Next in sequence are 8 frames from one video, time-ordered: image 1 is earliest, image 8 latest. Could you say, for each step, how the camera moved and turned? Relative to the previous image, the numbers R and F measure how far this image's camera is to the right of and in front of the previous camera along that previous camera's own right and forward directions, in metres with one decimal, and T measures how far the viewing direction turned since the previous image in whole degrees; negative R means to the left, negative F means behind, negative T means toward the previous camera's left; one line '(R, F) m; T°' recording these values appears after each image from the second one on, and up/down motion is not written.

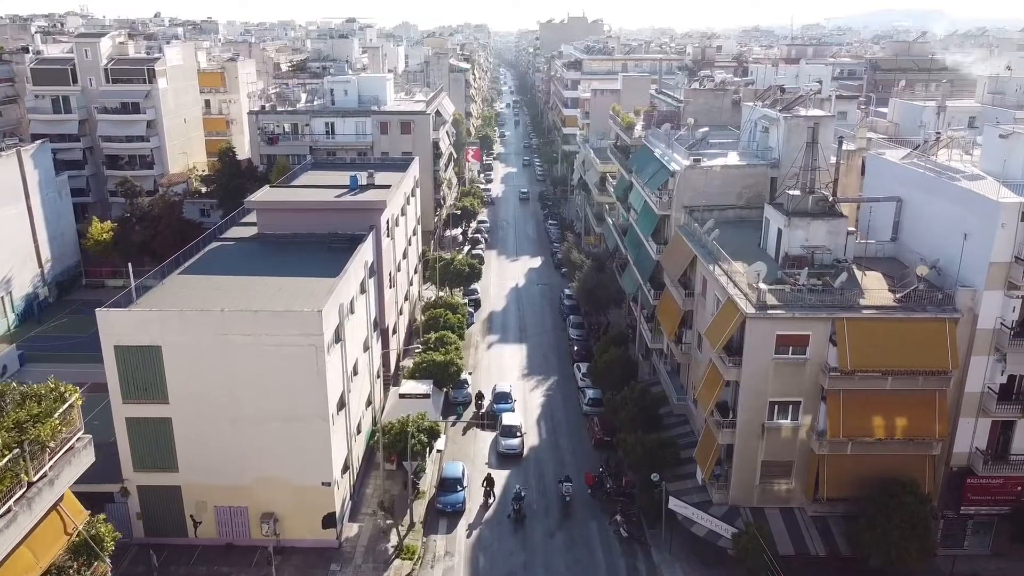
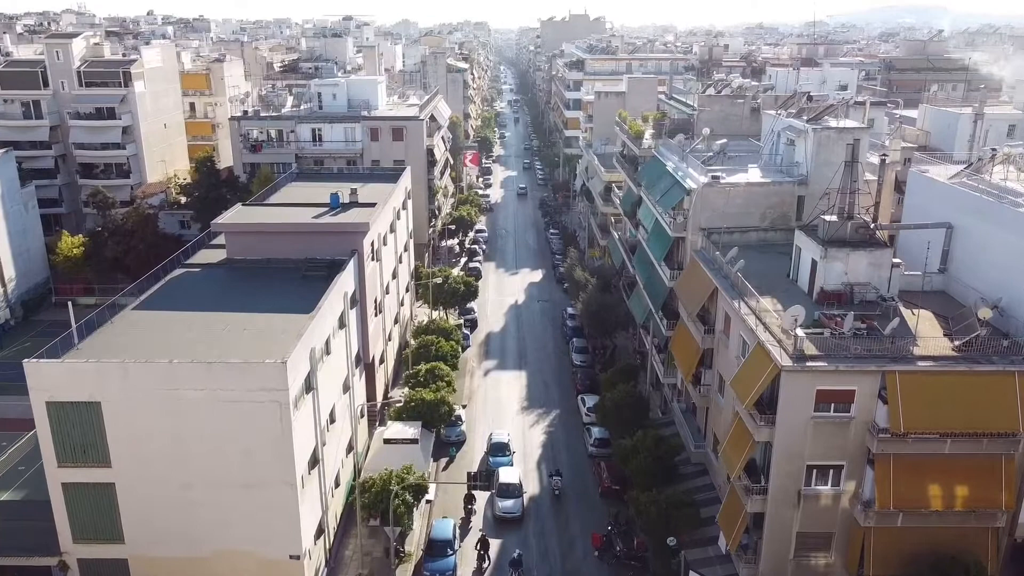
(+0.1, +3.5) m; 0°
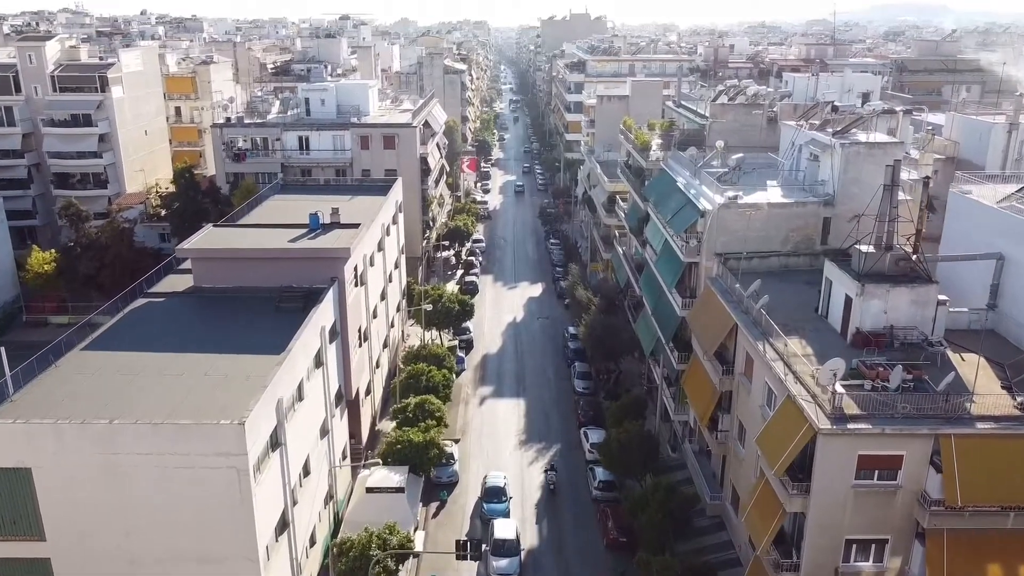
(+0.2, +2.9) m; 0°
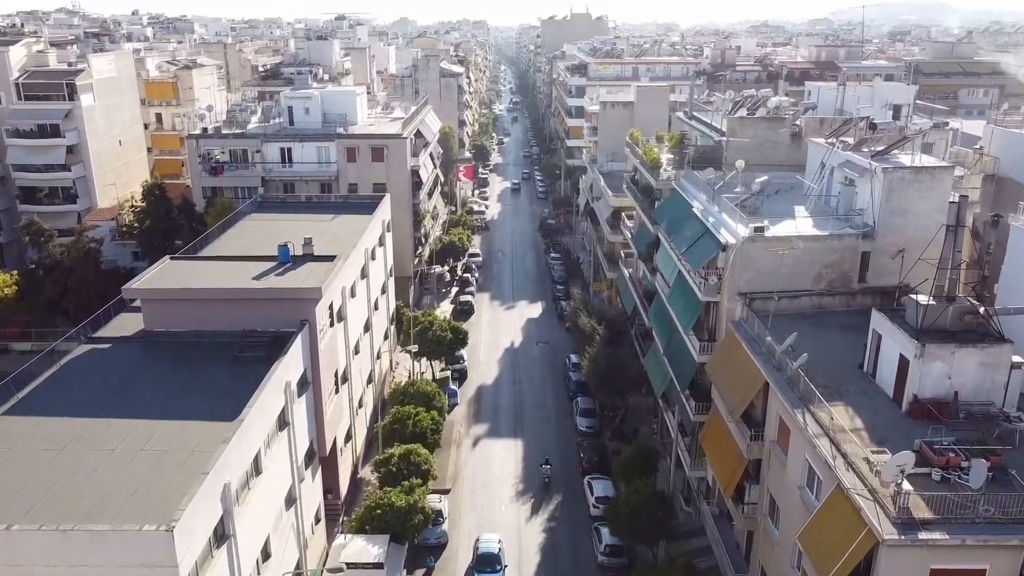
(+0.2, +3.5) m; 0°
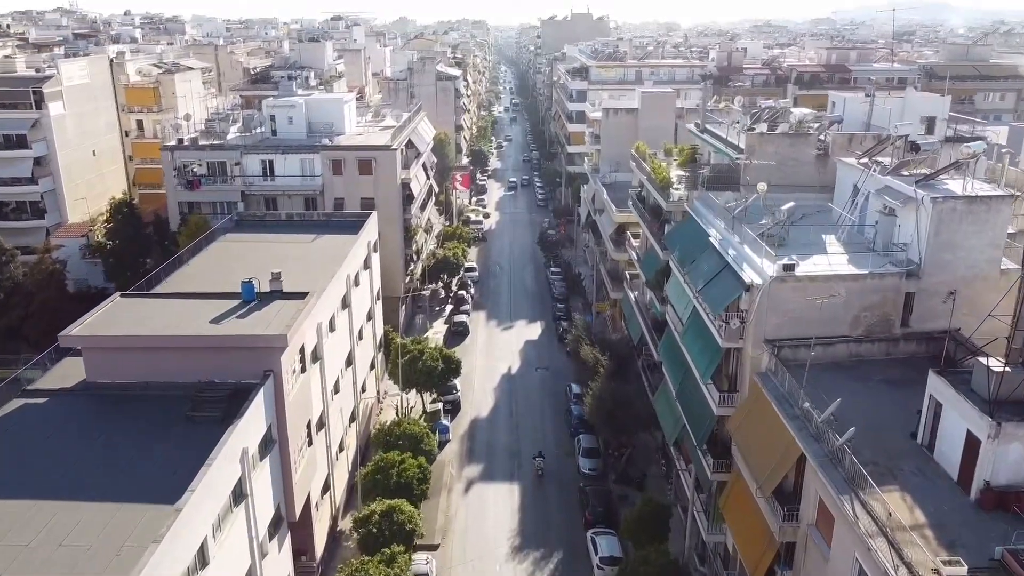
(+0.2, +3.1) m; 0°
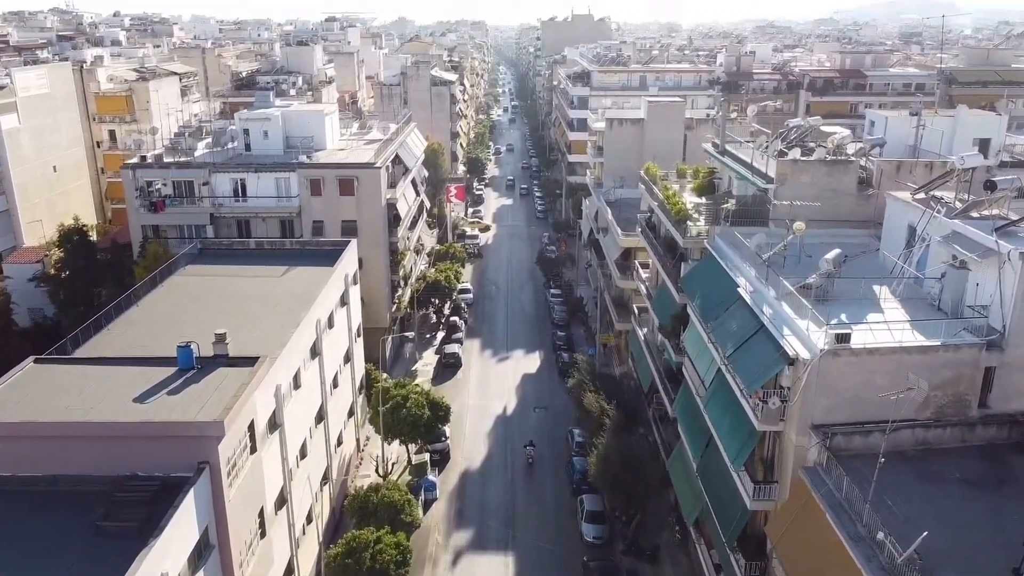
(+0.2, +4.0) m; 0°
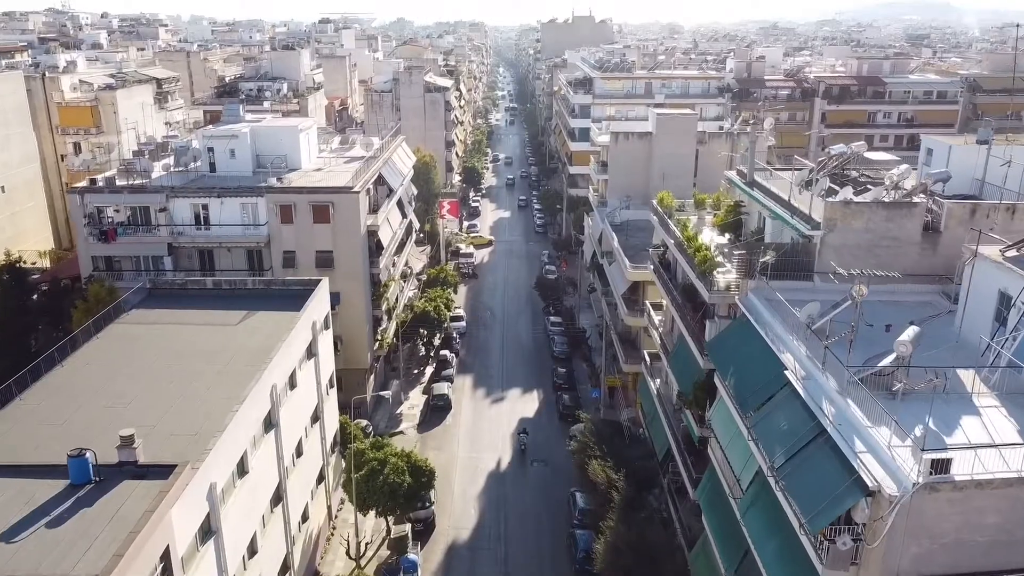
(+0.2, +4.4) m; 0°
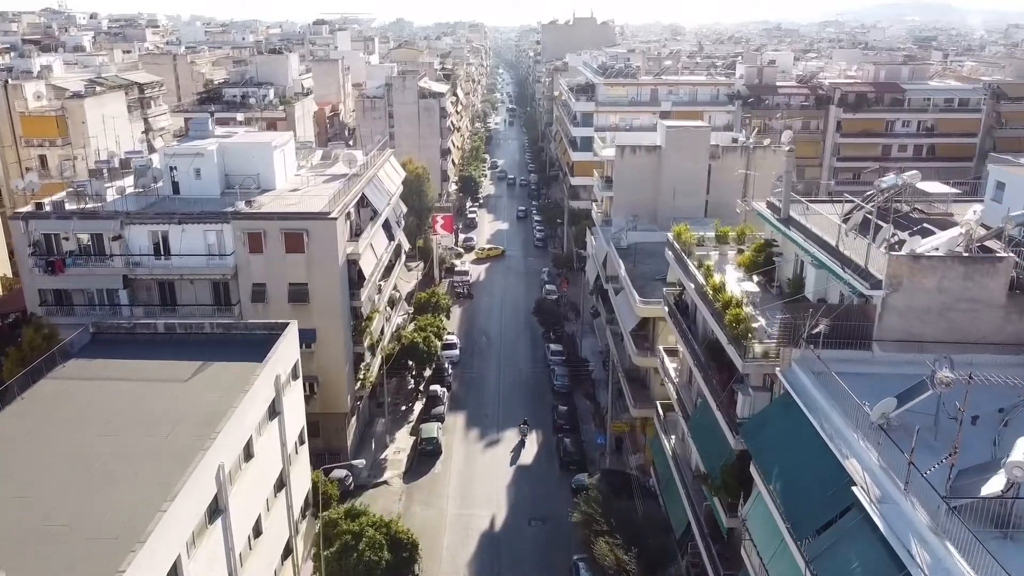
(+0.2, +3.8) m; 0°
